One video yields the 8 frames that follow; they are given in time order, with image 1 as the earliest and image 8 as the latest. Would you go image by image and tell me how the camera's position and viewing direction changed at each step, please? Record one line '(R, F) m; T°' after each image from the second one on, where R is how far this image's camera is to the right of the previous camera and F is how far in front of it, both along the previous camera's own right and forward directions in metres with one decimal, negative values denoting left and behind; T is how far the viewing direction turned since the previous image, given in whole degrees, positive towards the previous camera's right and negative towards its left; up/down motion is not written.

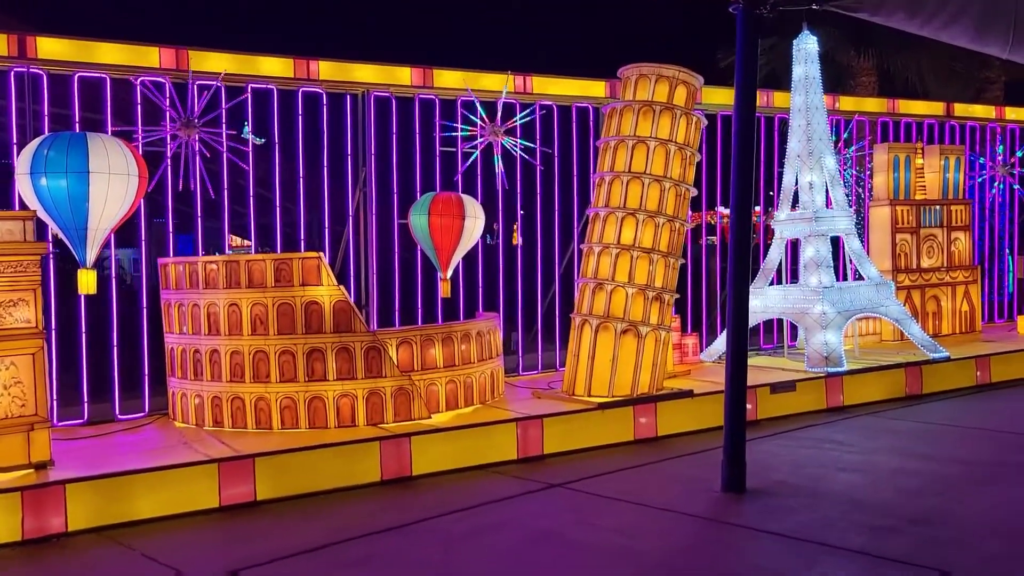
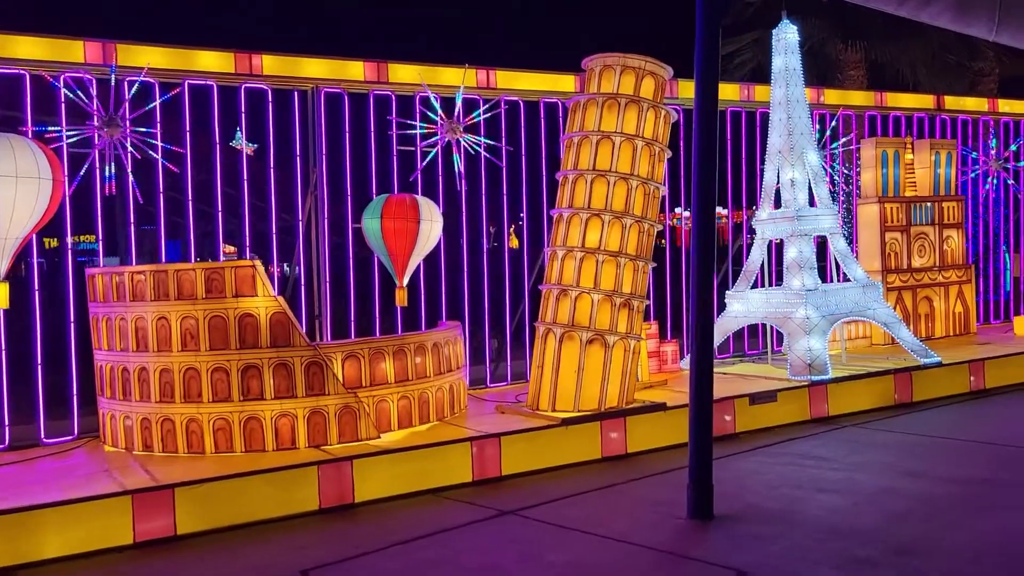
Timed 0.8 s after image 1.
(+0.3, +0.4) m; 0°
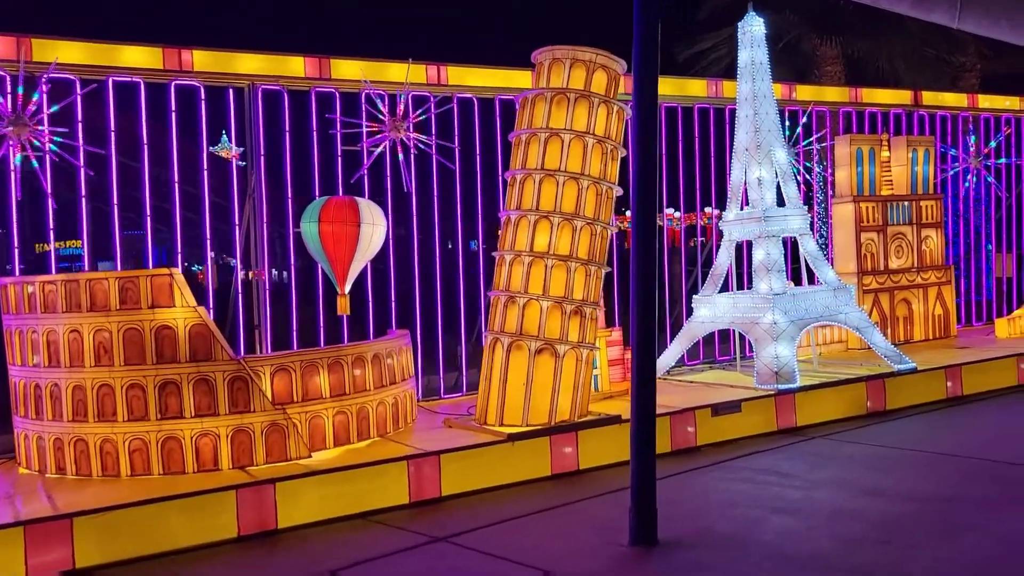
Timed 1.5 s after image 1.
(+0.3, +0.3) m; 0°
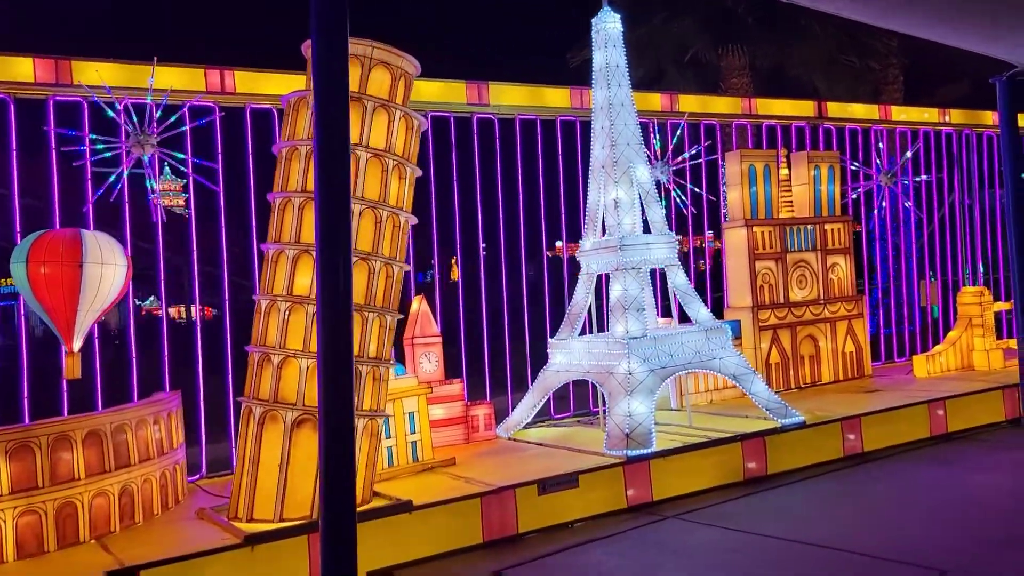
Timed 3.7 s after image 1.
(+1.1, +1.2) m; +2°
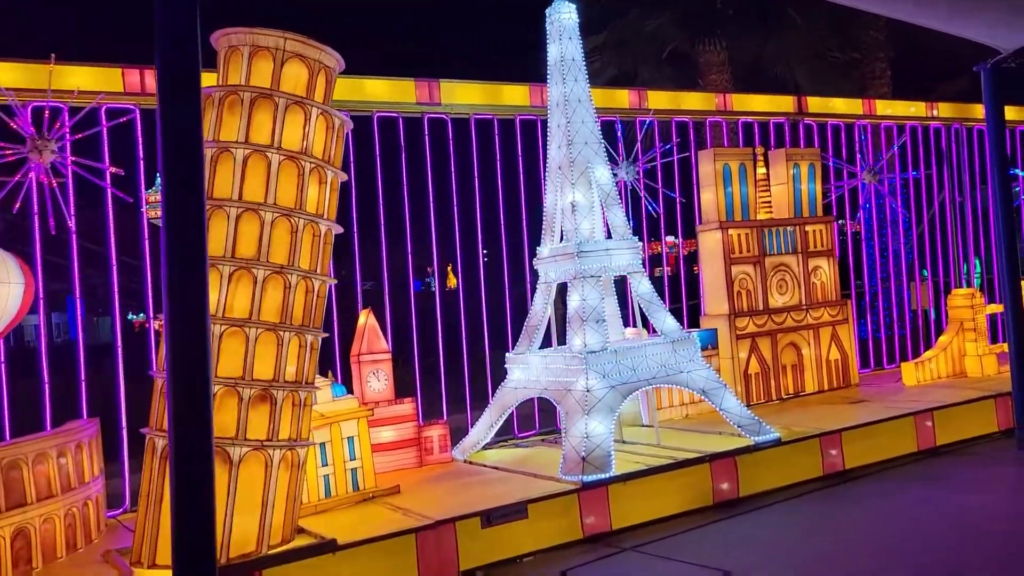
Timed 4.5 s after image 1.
(+0.3, +0.4) m; 0°
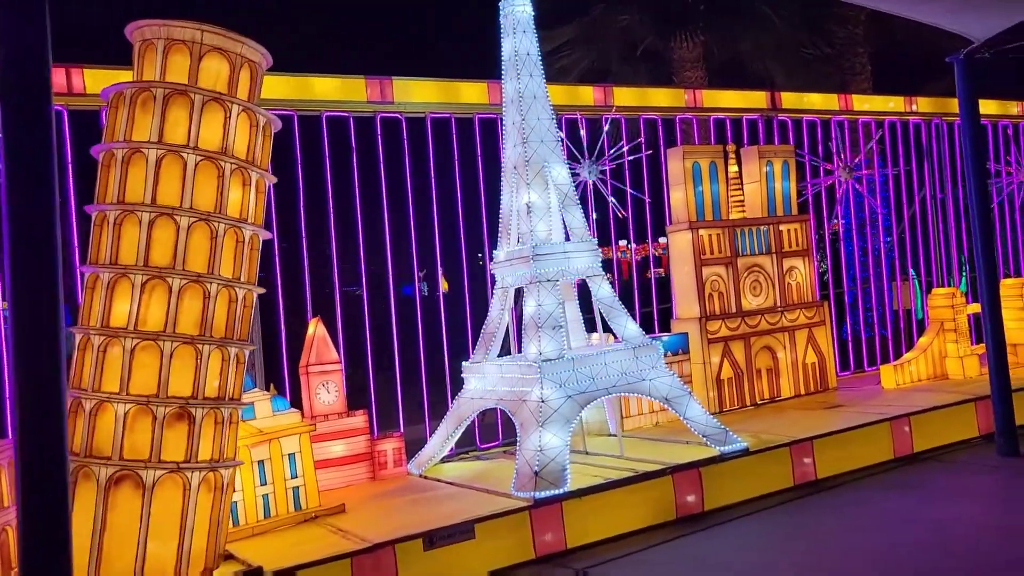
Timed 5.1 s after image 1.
(+0.3, +0.3) m; 0°
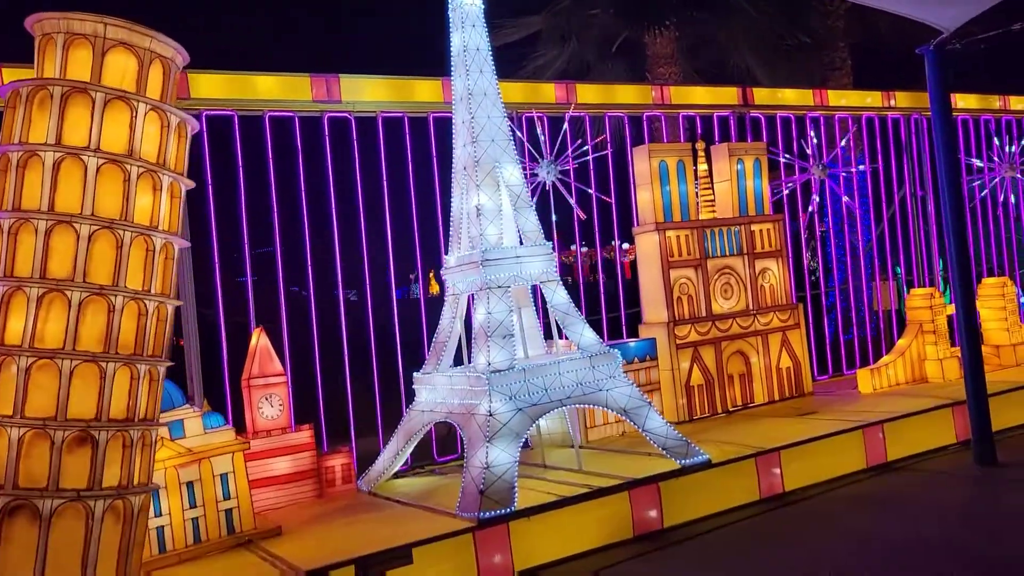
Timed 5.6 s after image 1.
(+0.3, +0.3) m; 0°
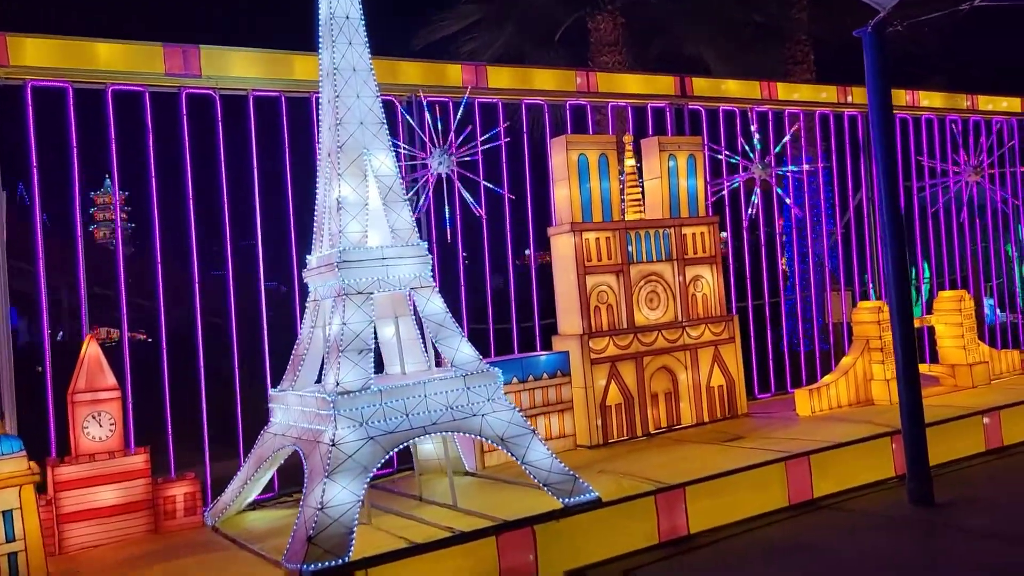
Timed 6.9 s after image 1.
(+0.7, +0.7) m; +1°
